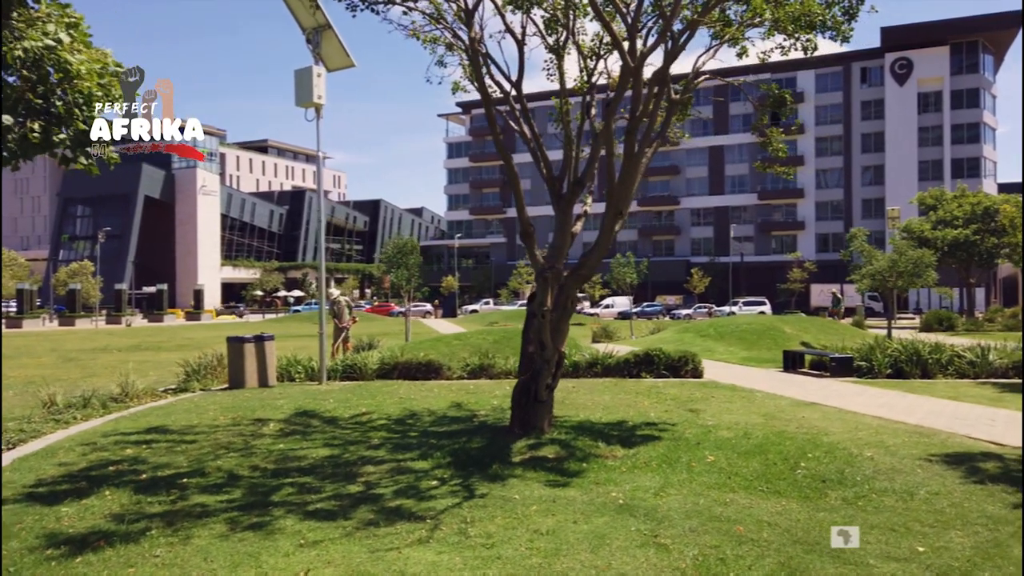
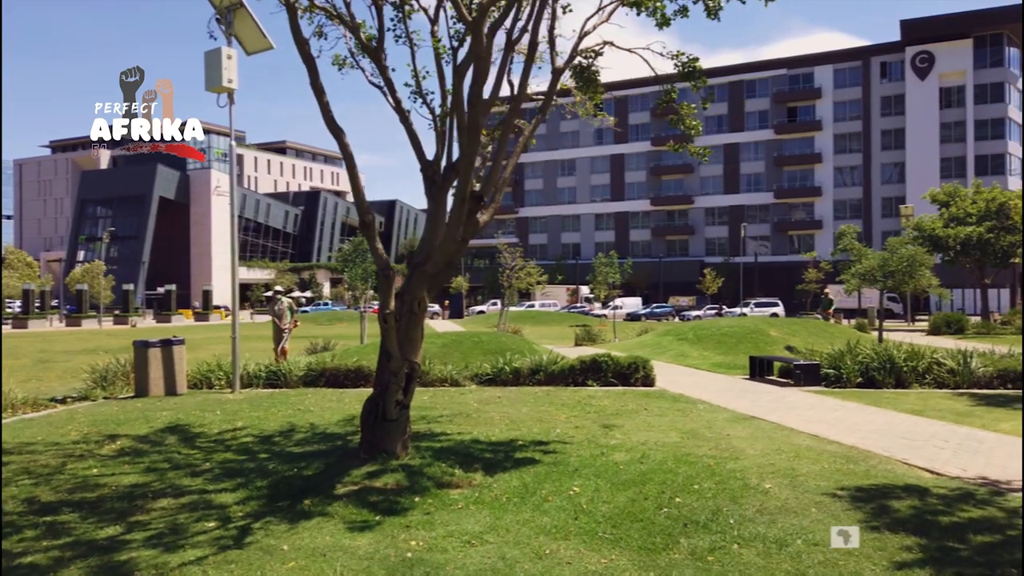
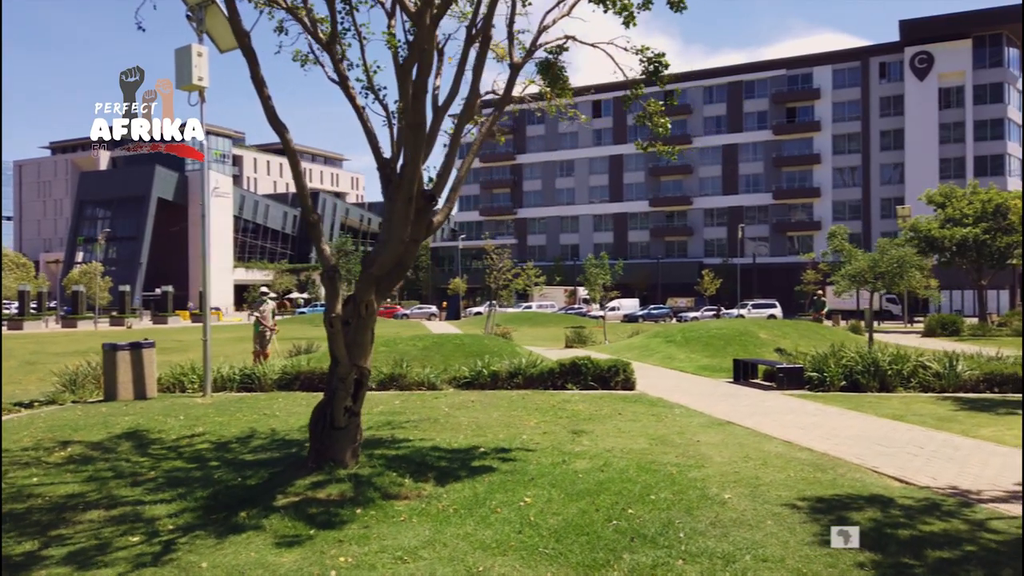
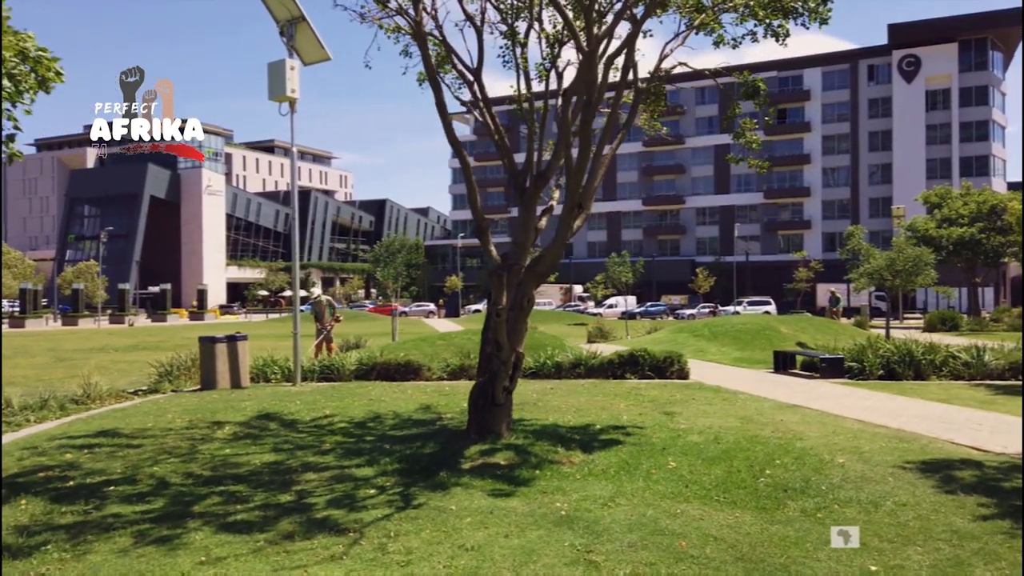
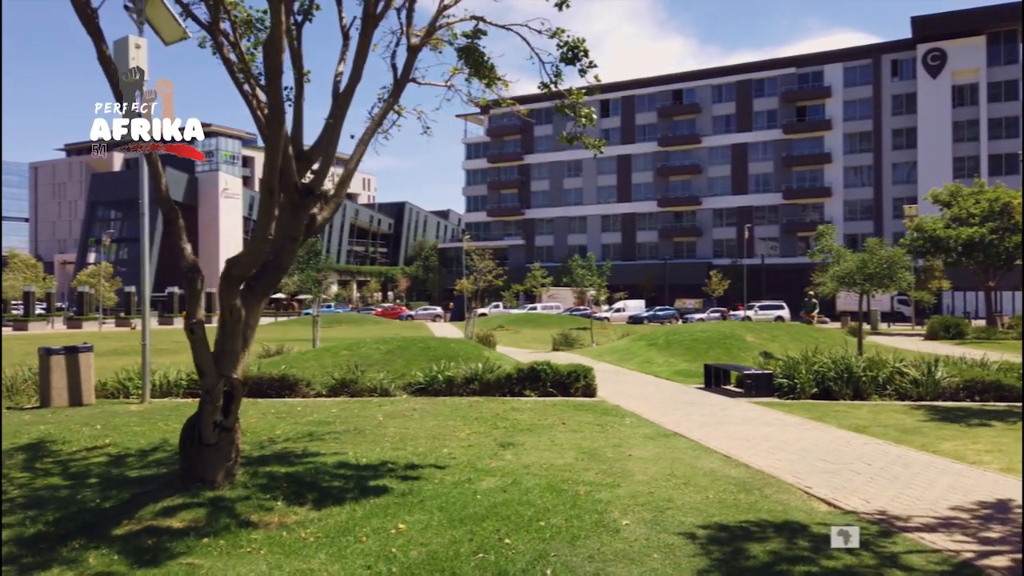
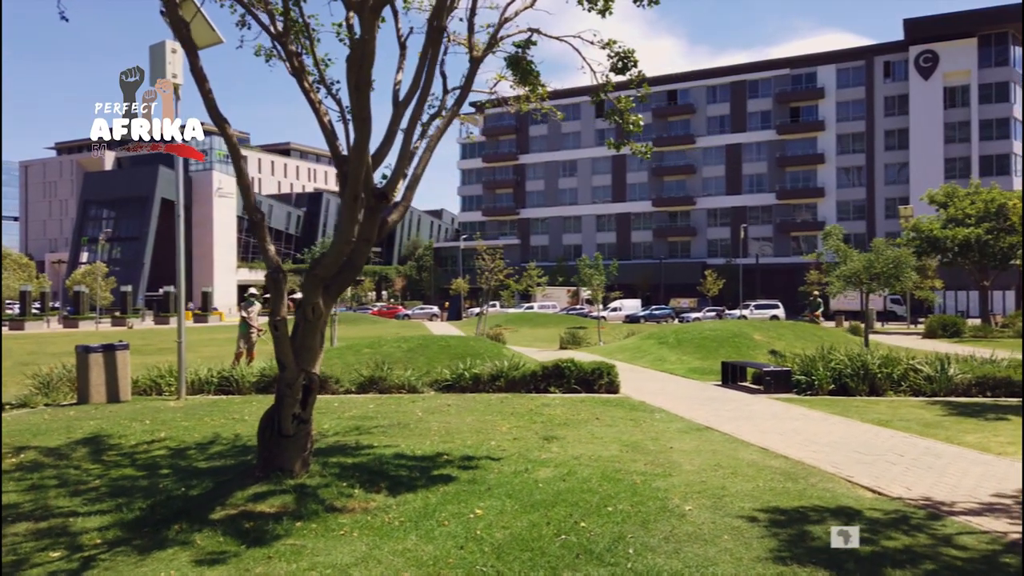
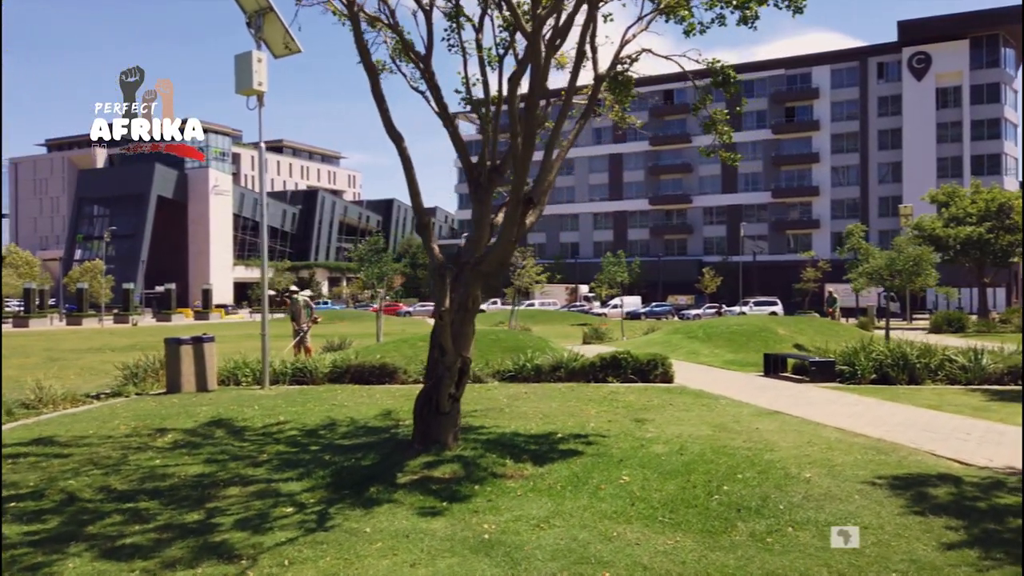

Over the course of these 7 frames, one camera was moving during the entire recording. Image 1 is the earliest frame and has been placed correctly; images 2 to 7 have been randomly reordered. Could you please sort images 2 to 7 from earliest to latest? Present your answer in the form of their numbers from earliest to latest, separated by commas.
4, 7, 2, 3, 6, 5
